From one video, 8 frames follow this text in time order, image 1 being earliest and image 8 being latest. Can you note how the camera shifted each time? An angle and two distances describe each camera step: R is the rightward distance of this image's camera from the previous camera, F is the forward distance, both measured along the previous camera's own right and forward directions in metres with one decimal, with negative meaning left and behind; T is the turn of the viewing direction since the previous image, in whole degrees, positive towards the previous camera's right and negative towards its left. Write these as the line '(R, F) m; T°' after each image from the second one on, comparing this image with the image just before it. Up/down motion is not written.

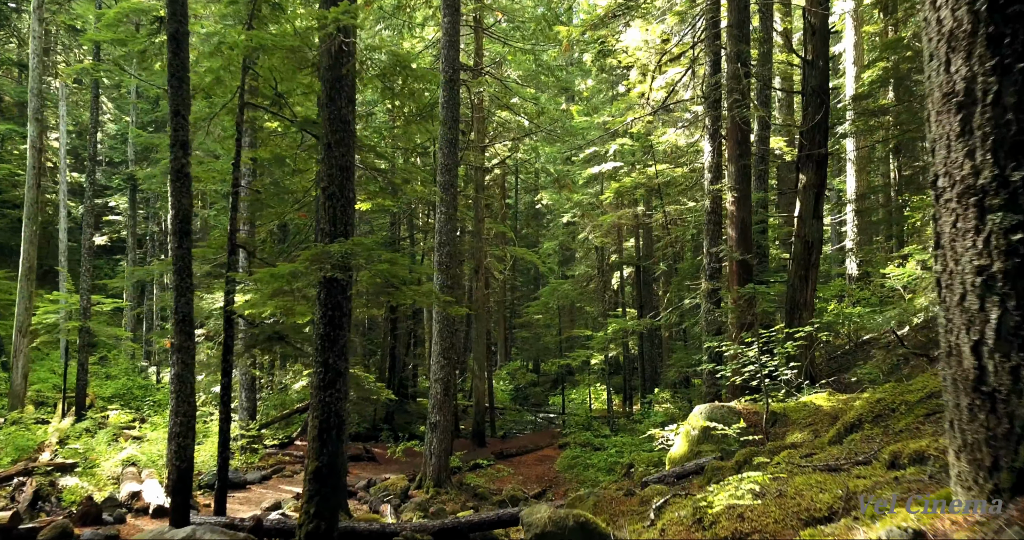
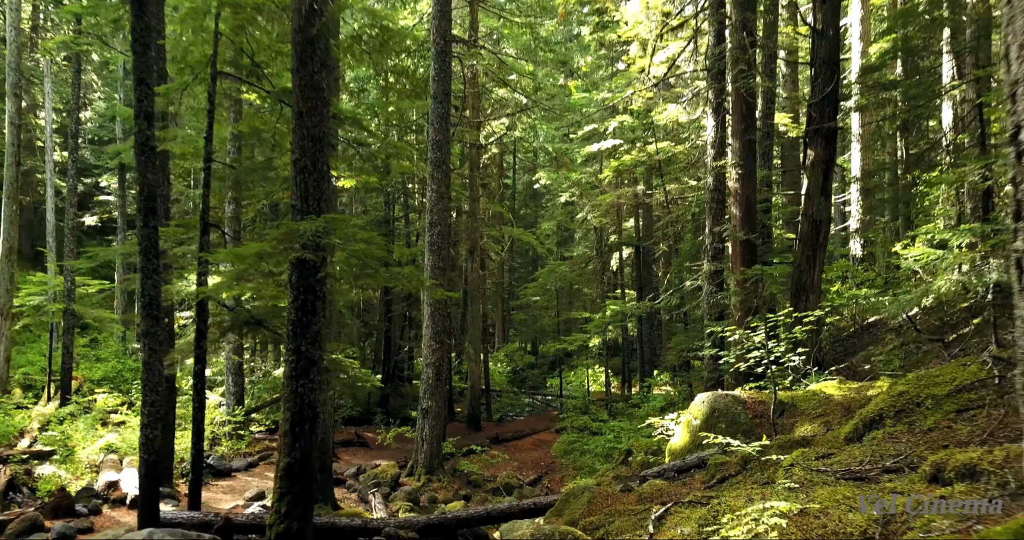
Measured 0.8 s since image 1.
(+0.1, +0.4) m; 0°
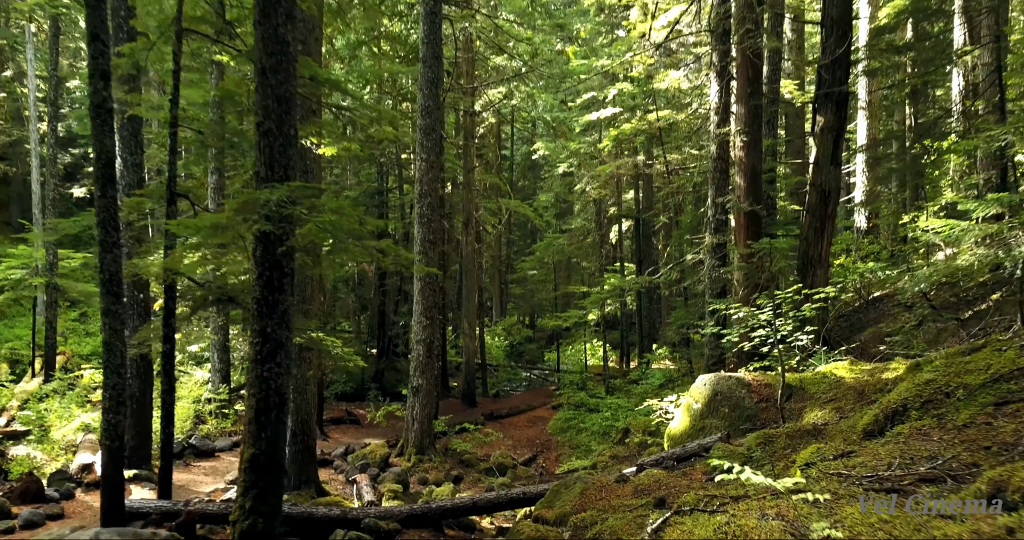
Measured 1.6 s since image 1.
(+0.1, +0.4) m; 0°
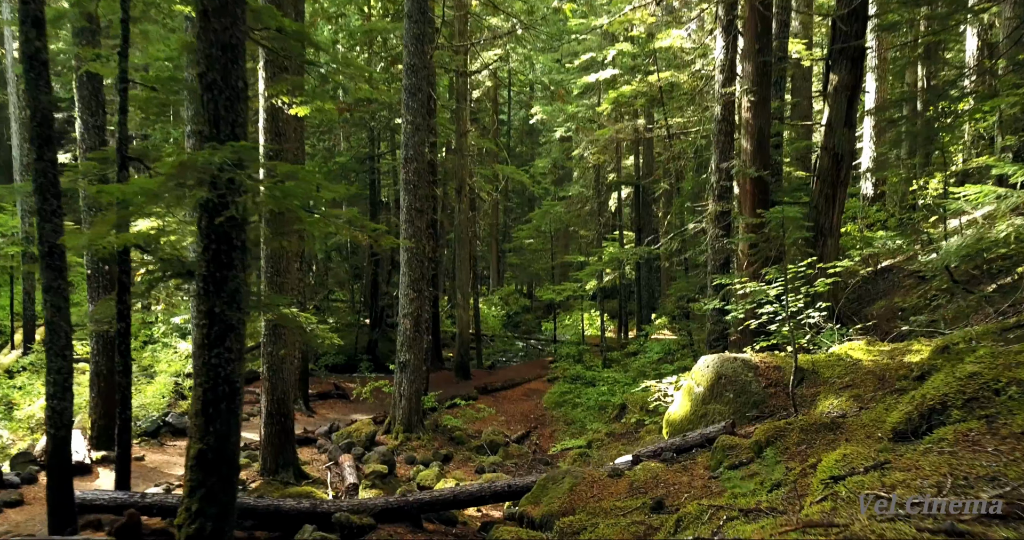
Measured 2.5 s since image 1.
(+0.1, +0.5) m; 0°
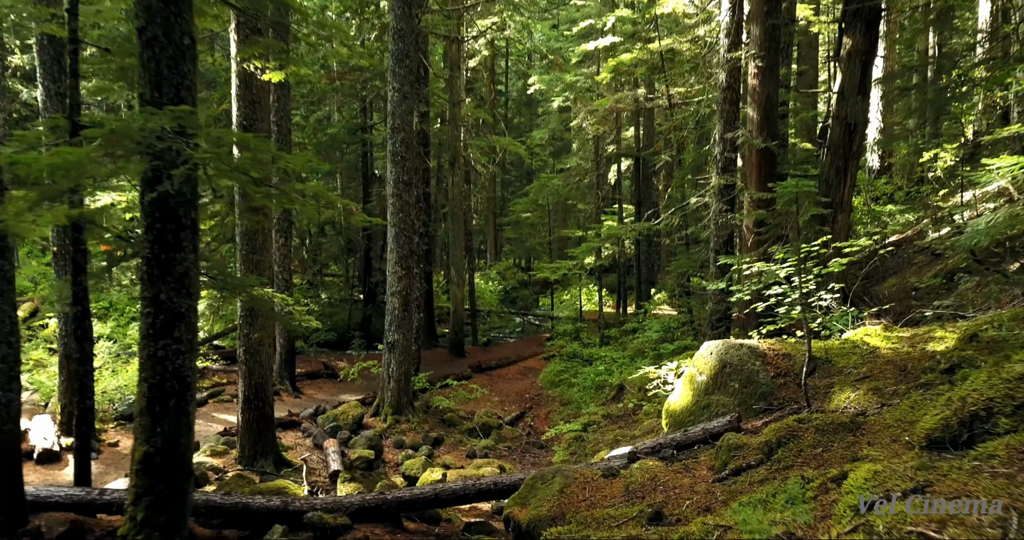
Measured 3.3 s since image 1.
(+0.1, +0.4) m; 0°
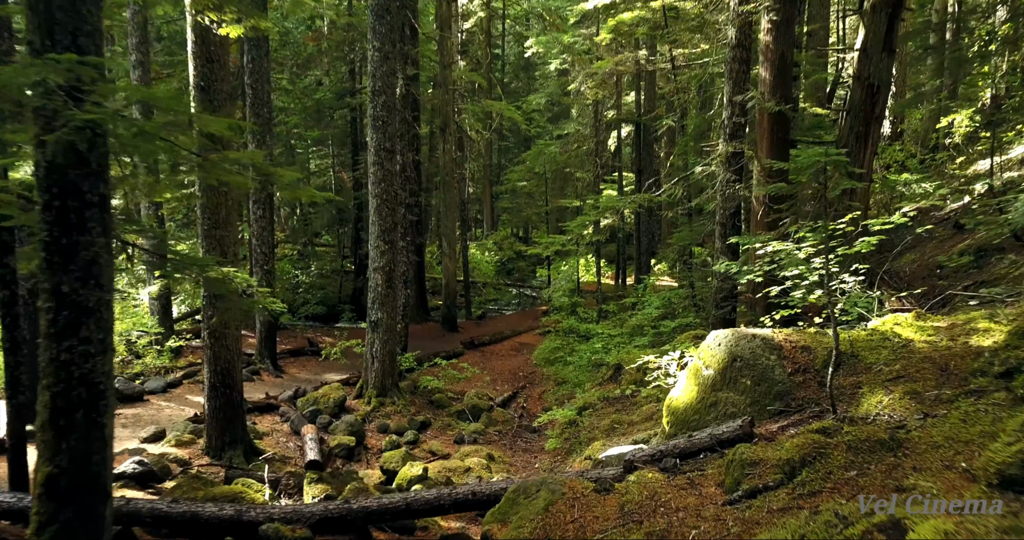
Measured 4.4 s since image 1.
(+0.1, +0.6) m; 0°
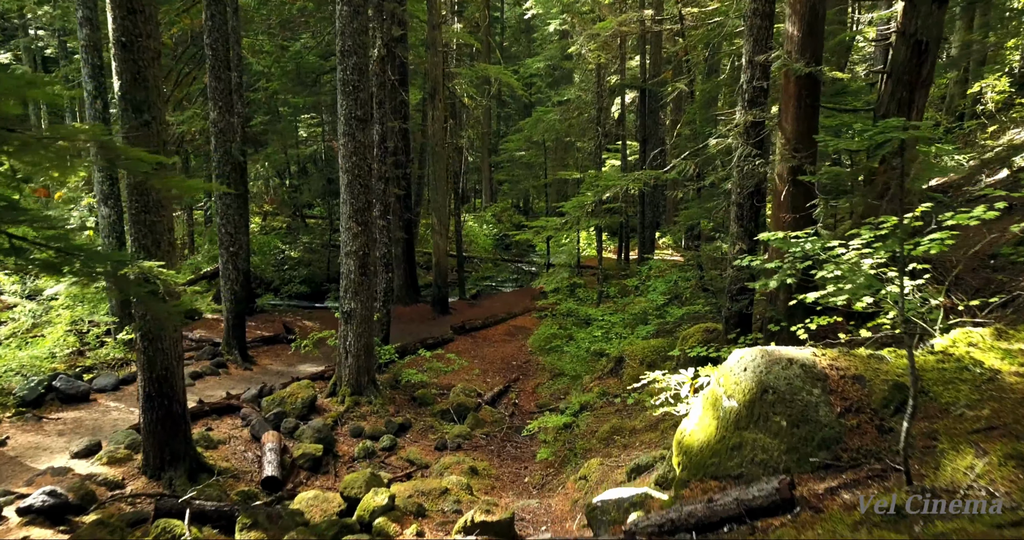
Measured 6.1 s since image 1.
(+0.2, +1.0) m; 0°
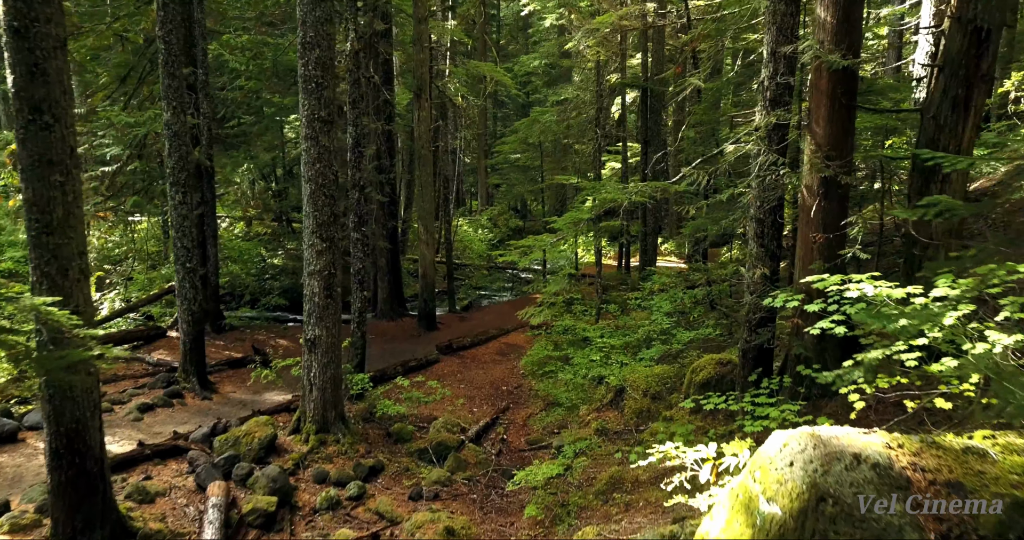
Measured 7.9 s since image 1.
(+0.1, +1.0) m; 0°
